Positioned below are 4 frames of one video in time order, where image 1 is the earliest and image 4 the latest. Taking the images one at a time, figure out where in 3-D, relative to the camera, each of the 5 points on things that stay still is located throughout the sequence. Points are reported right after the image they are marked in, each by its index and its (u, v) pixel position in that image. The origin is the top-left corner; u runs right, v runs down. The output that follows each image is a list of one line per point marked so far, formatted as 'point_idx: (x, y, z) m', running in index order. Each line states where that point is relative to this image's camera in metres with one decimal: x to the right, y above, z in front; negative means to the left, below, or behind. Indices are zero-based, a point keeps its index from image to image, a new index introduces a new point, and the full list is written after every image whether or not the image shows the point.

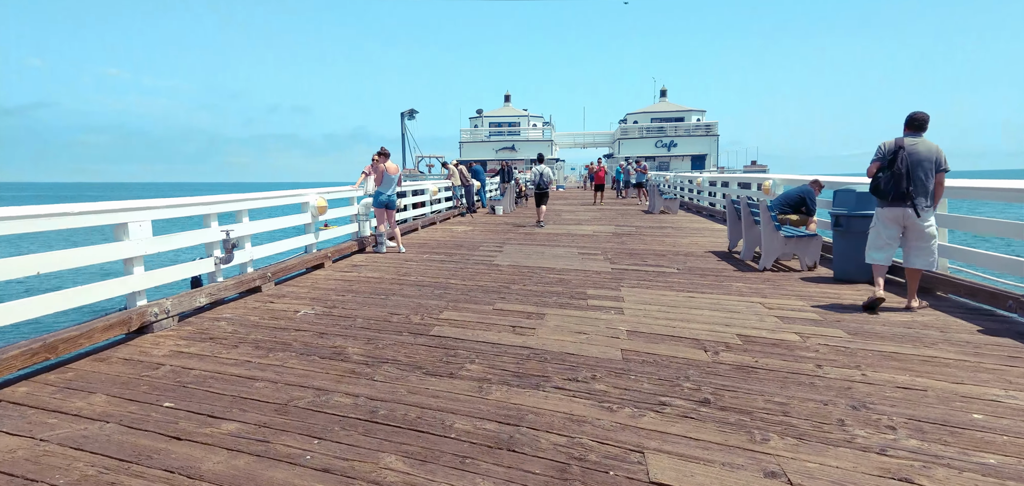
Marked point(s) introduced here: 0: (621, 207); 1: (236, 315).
0: (+3.8, +1.3, +17.7) m
1: (-2.5, -0.7, +4.5) m
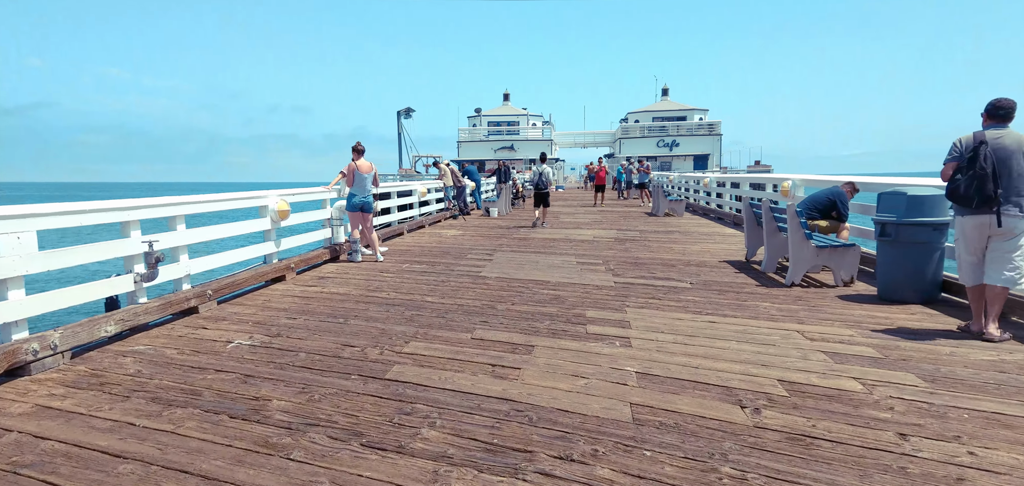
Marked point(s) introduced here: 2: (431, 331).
0: (+3.7, +1.2, +16.8) m
1: (-2.6, -0.8, +3.6) m
2: (-0.7, -0.7, +4.1) m
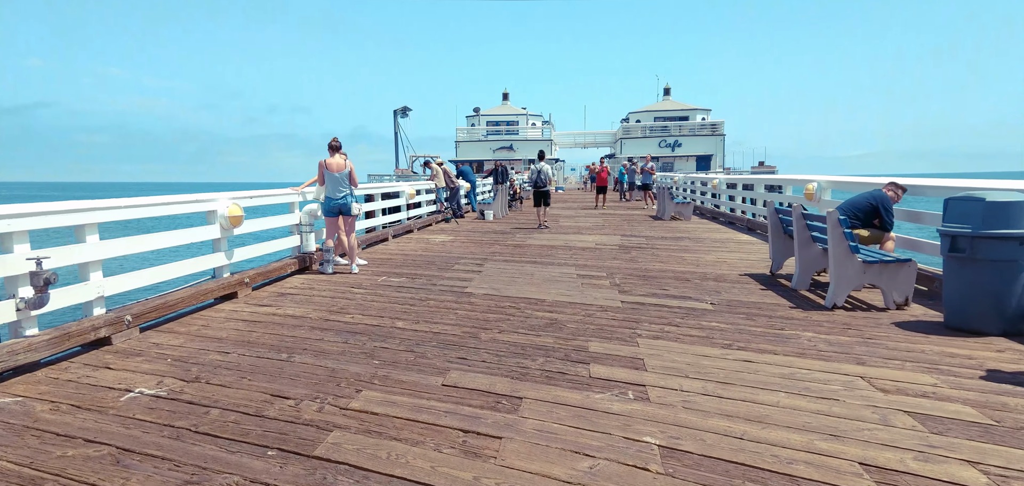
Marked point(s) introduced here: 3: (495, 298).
0: (+3.6, +1.0, +16.0) m
1: (-2.7, -0.9, +2.8) m
2: (-0.8, -0.8, +3.3) m
3: (-0.2, -0.6, +5.2) m
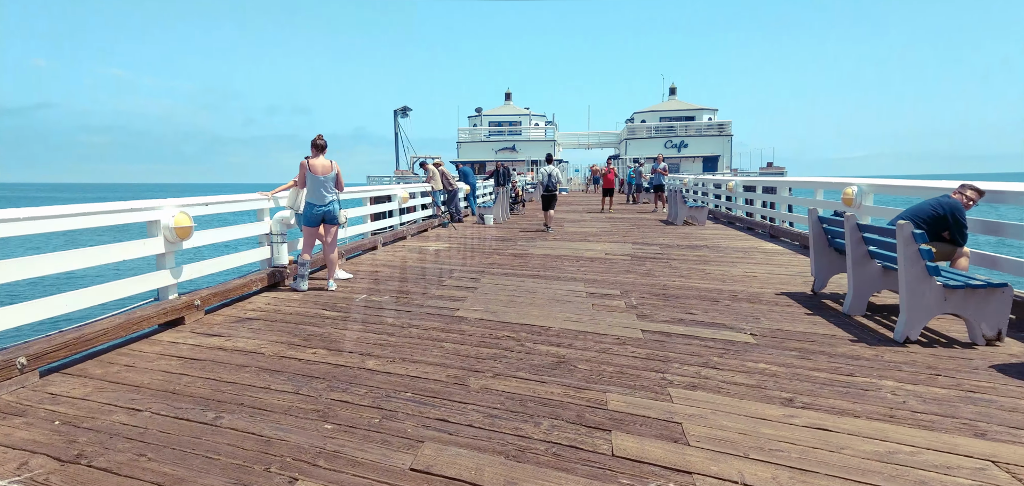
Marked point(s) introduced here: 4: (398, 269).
0: (+3.7, +0.8, +15.1) m
1: (-2.7, -1.0, +1.9) m
2: (-0.8, -1.0, +2.4) m
3: (-0.2, -0.7, +4.4) m
4: (-1.5, -0.4, +6.9) m
